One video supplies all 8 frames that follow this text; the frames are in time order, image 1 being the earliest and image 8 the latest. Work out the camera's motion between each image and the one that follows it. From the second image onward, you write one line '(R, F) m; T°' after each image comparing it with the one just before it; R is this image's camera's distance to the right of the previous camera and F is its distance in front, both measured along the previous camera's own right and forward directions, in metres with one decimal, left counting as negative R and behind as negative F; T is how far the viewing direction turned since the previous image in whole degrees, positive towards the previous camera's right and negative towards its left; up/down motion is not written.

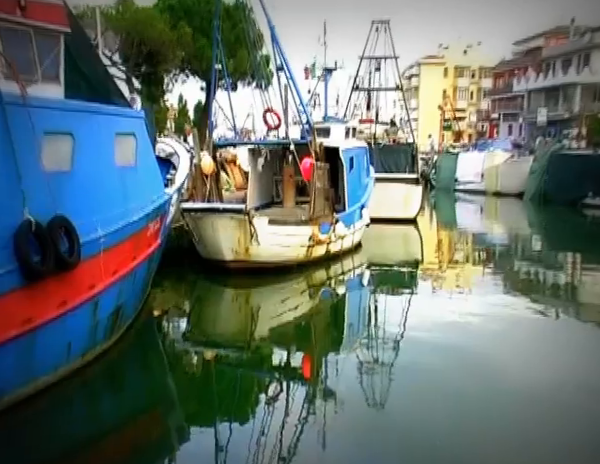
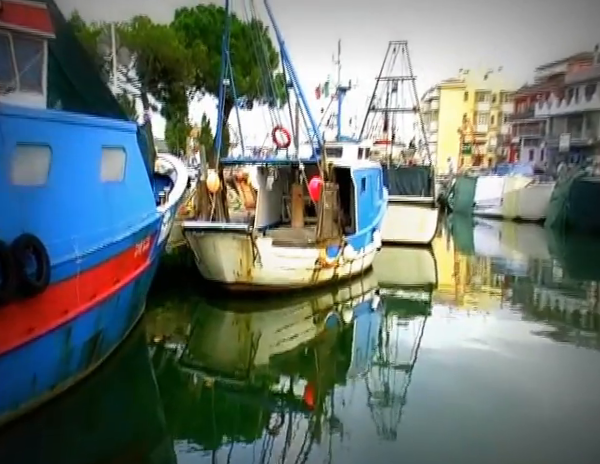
(+0.1, +0.3) m; -2°
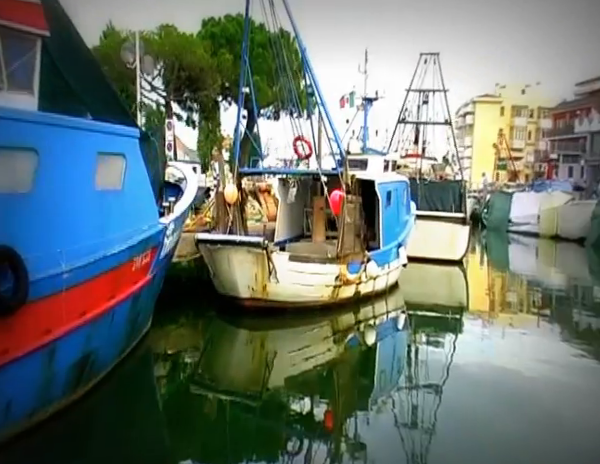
(+0.2, +0.3) m; -3°
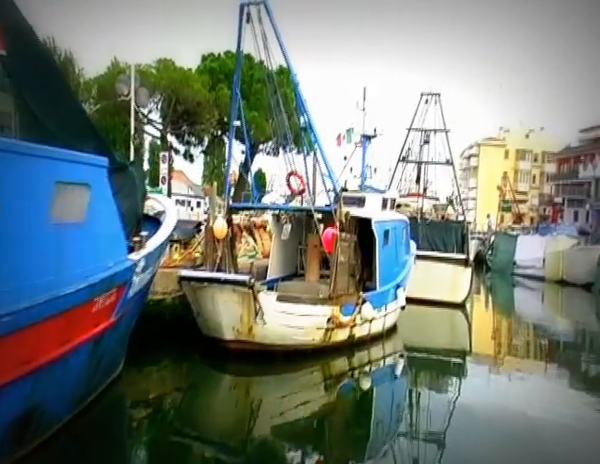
(+0.1, +0.4) m; 0°
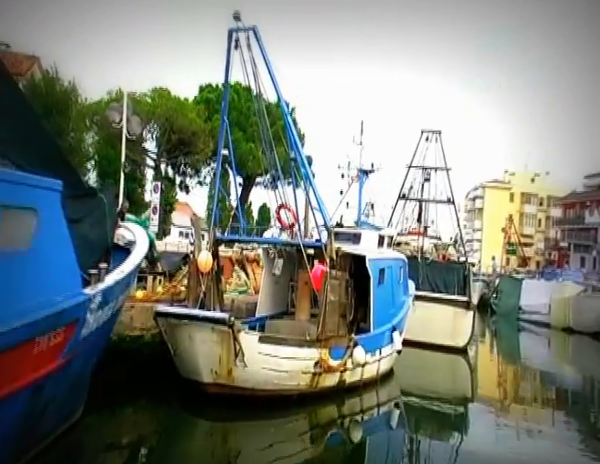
(+0.2, +0.4) m; -1°
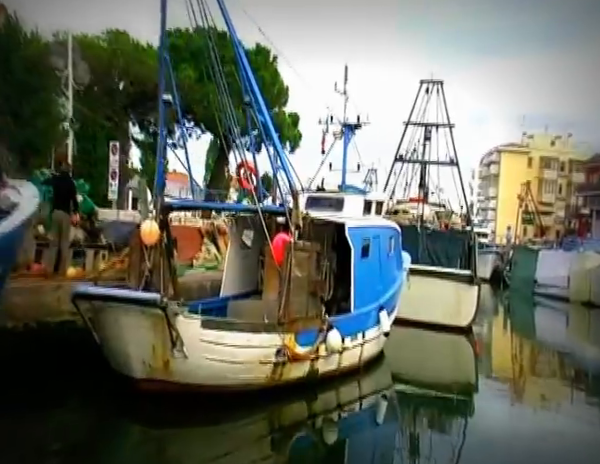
(+0.5, +1.1) m; -2°
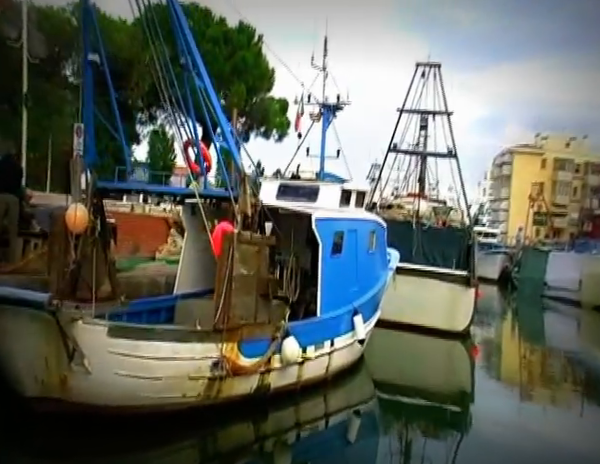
(+0.5, +0.8) m; -1°
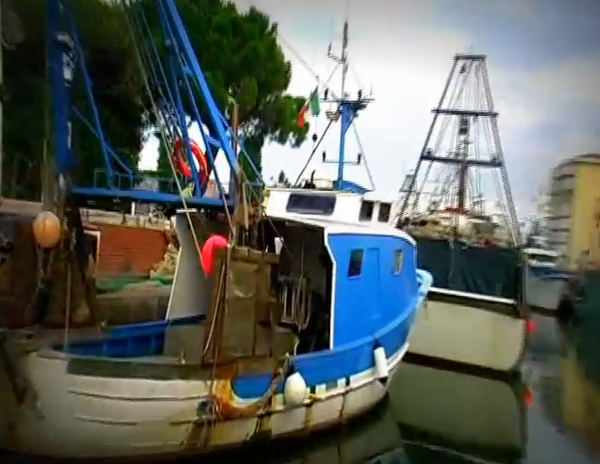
(+0.3, +0.8) m; -4°
